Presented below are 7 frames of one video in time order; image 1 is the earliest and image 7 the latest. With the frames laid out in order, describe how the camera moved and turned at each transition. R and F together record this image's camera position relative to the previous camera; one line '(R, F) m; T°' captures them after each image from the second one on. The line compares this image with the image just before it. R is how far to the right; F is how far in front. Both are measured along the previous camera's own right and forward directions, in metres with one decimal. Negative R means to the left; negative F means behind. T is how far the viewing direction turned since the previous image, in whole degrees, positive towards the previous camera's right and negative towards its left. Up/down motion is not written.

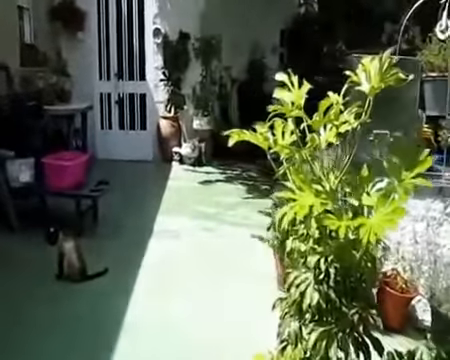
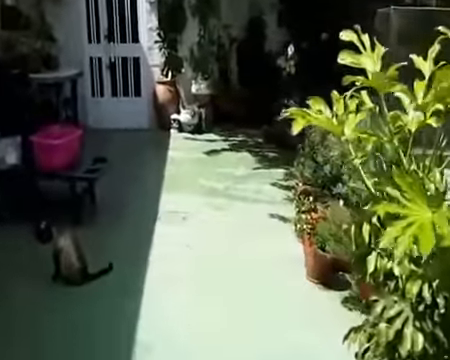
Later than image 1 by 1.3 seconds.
(-0.2, +0.7) m; +1°
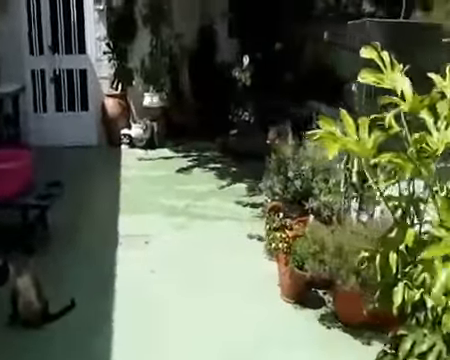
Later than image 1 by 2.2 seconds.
(-0.2, +0.4) m; +6°
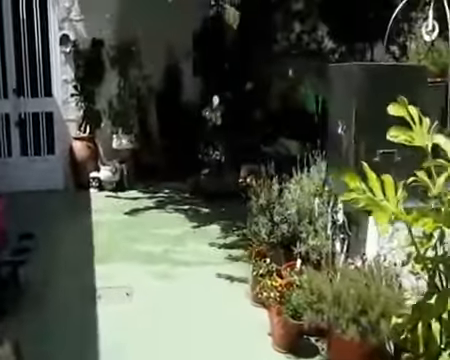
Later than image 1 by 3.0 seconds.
(-0.2, +0.2) m; +5°
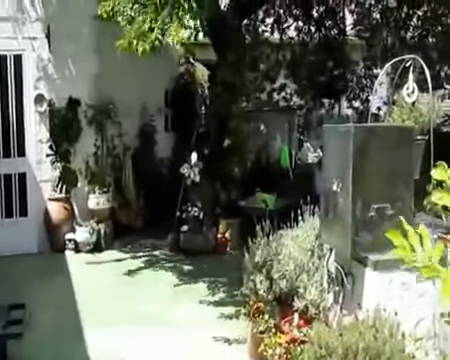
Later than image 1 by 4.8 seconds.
(-0.4, 0.0) m; +5°
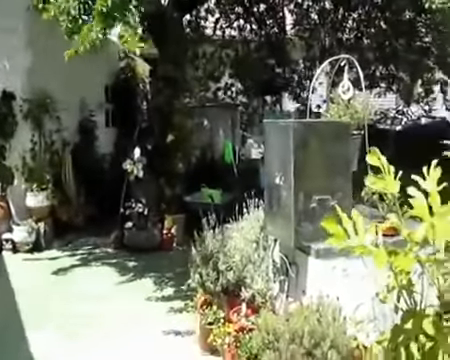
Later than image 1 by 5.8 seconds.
(-0.1, -0.1) m; +7°
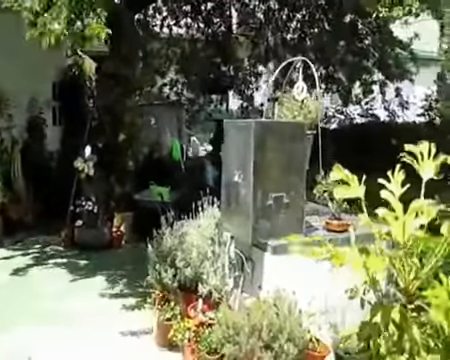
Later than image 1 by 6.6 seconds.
(-0.2, -0.1) m; +6°
